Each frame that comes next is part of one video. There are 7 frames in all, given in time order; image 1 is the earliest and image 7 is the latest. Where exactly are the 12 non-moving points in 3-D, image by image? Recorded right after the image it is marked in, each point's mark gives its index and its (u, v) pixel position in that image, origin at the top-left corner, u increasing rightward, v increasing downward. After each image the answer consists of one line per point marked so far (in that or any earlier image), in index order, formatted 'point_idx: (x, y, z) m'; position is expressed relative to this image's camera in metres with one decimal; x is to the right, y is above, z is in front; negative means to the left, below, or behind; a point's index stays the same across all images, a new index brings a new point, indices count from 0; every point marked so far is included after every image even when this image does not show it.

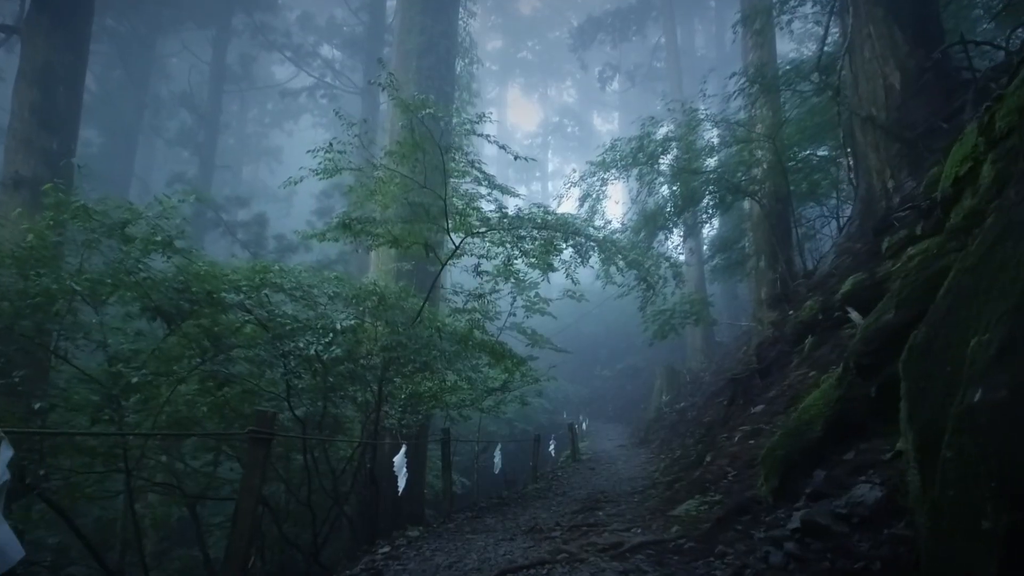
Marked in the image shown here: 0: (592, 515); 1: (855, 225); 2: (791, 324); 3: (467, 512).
0: (+0.8, -2.3, +6.1) m
1: (+4.2, +0.8, +7.5) m
2: (+2.9, -0.4, +6.2) m
3: (-0.6, -2.9, +7.8) m
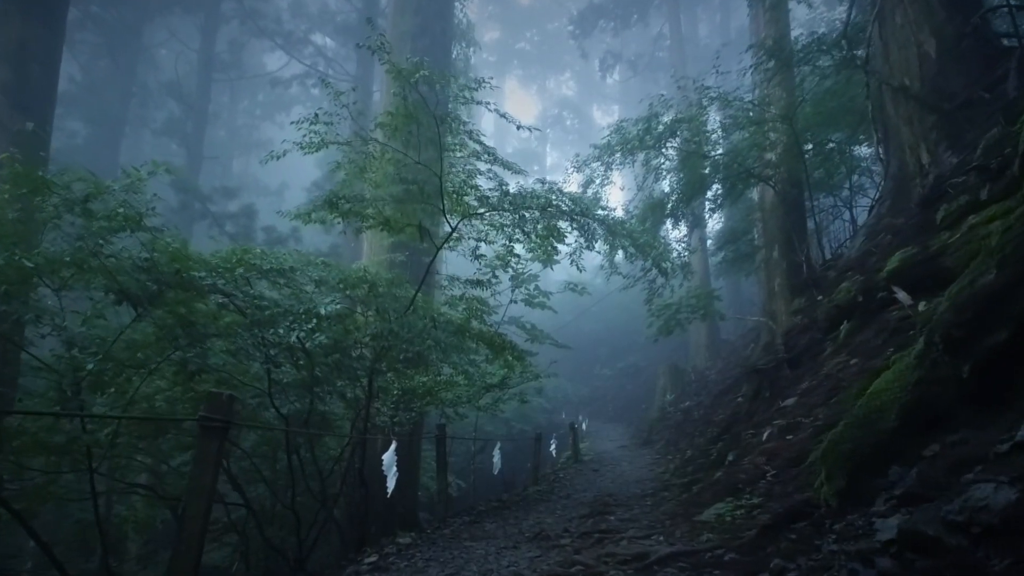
0: (+0.8, -2.1, +5.5) m
1: (+4.2, +0.9, +6.9) m
2: (+2.9, -0.2, +5.7) m
3: (-0.5, -2.7, +7.2) m
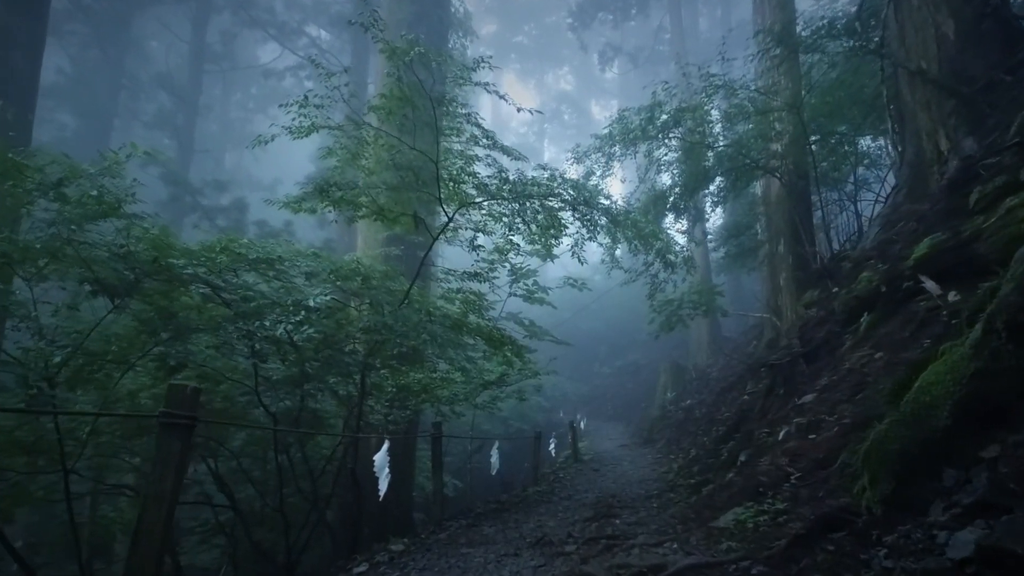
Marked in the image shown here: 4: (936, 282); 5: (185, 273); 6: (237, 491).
0: (+0.8, -2.0, +5.2) m
1: (+4.2, +1.0, +6.6) m
2: (+2.9, -0.1, +5.4) m
3: (-0.6, -2.6, +6.9) m
4: (+2.9, 0.0, +4.2) m
5: (-3.0, +0.2, +5.7) m
6: (-3.8, -2.8, +8.6) m
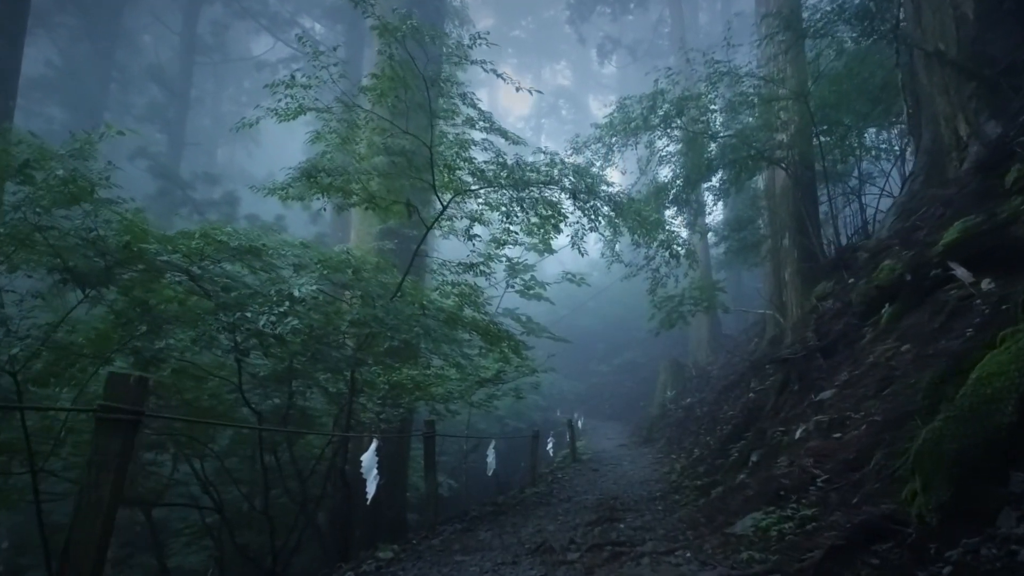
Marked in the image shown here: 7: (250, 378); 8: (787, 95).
0: (+0.8, -1.9, +4.9) m
1: (+4.2, +1.1, +6.3) m
2: (+2.9, 0.0, +5.1) m
3: (-0.6, -2.5, +6.6) m
4: (+2.9, +0.1, +3.9) m
5: (-3.1, +0.3, +5.3) m
6: (-3.9, -2.7, +8.2) m
7: (-2.9, -1.0, +6.8) m
8: (+4.1, +2.9, +9.2) m
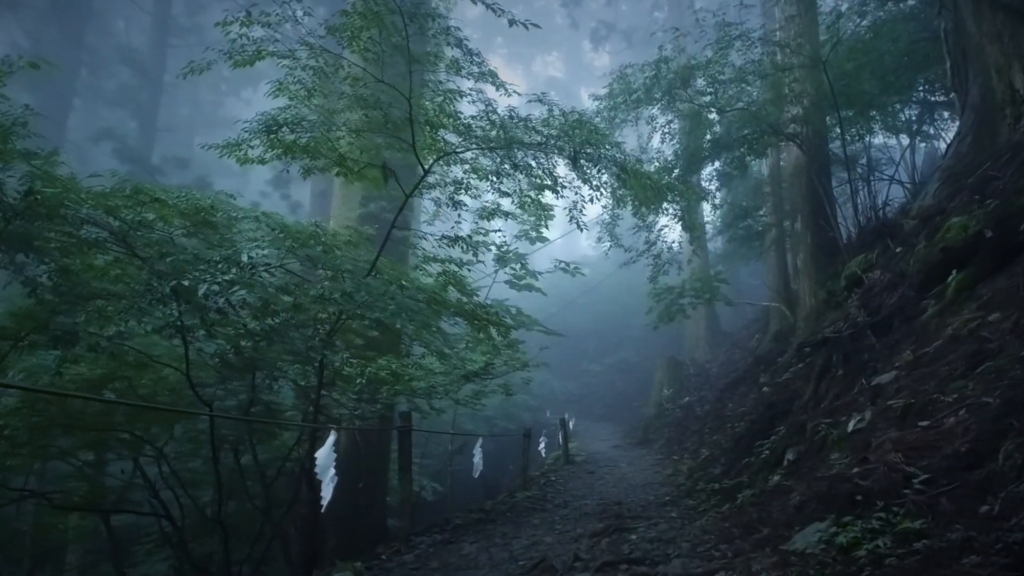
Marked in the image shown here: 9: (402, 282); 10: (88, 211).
0: (+0.8, -1.7, +4.1) m
1: (+4.1, +1.3, +5.6) m
2: (+2.8, +0.2, +4.3) m
3: (-0.7, -2.3, +5.7) m
4: (+2.9, +0.4, +3.1) m
5: (-3.1, +0.5, +4.4) m
6: (-4.0, -2.5, +7.3) m
7: (-3.0, -0.7, +5.9) m
8: (+4.0, +3.1, +8.5) m
9: (-1.1, +0.1, +6.0) m
10: (-3.1, +0.6, +4.5) m
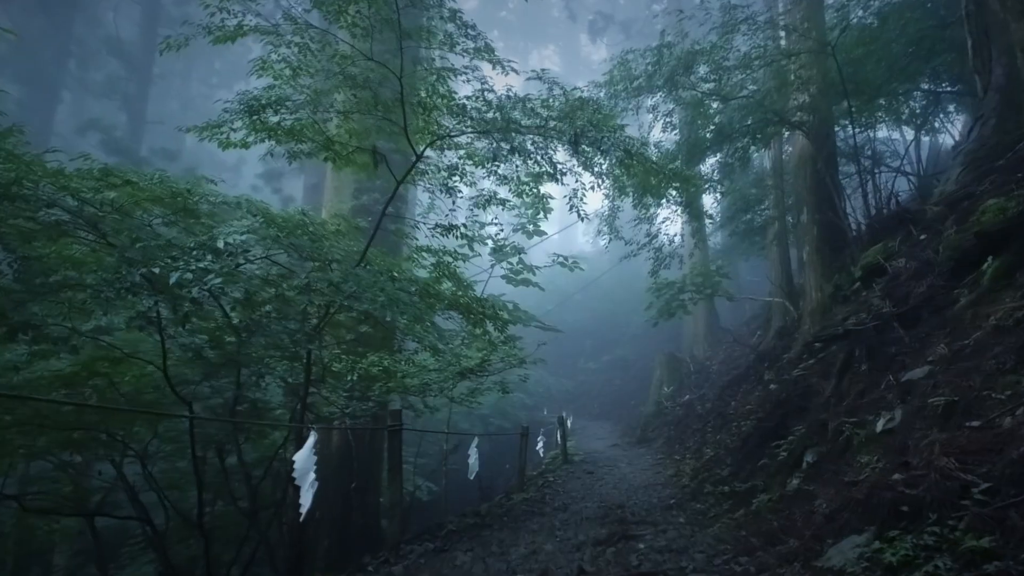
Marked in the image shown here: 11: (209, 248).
0: (+0.7, -1.6, +3.8) m
1: (+4.1, +1.4, +5.3) m
2: (+2.8, +0.3, +4.0) m
3: (-0.7, -2.2, +5.4) m
4: (+2.8, +0.4, +2.8) m
5: (-3.1, +0.6, +4.1) m
6: (-4.0, -2.4, +7.0) m
7: (-3.0, -0.7, +5.5) m
8: (+4.0, +3.2, +8.2) m
9: (-1.1, +0.1, +5.7) m
10: (-3.1, +0.6, +4.2) m
11: (-2.1, +0.3, +4.3) m
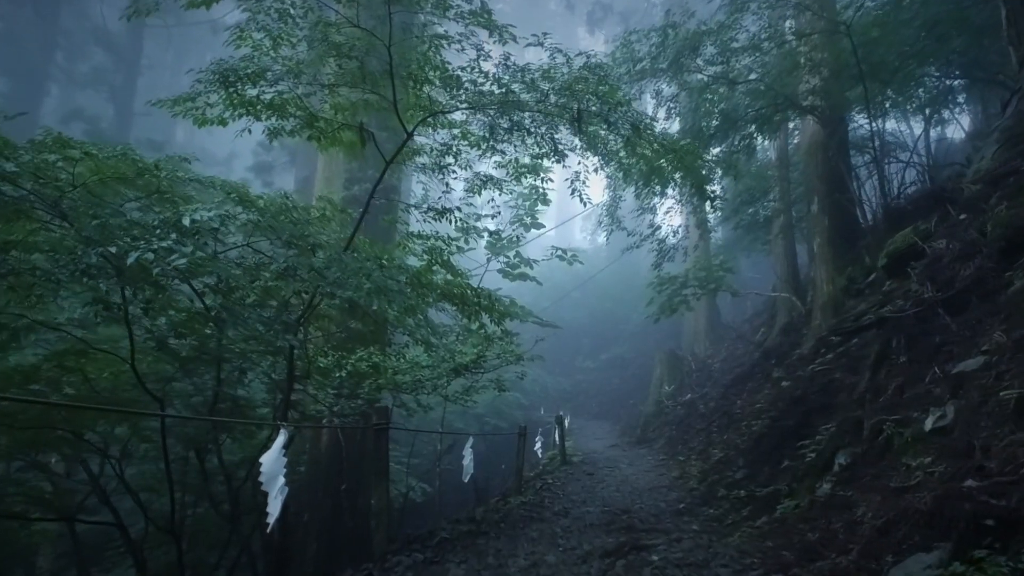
0: (+0.7, -1.5, +3.4) m
1: (+4.1, +1.5, +4.9) m
2: (+2.8, +0.4, +3.6) m
3: (-0.7, -2.1, +5.0) m
4: (+2.9, +0.5, +2.4) m
5: (-3.1, +0.7, +3.7) m
6: (-4.1, -2.3, +6.5) m
7: (-3.0, -0.6, +5.1) m
8: (+3.9, +3.3, +7.8) m
9: (-1.1, +0.2, +5.3) m
10: (-3.1, +0.7, +3.8) m
11: (-2.1, +0.4, +3.9) m
